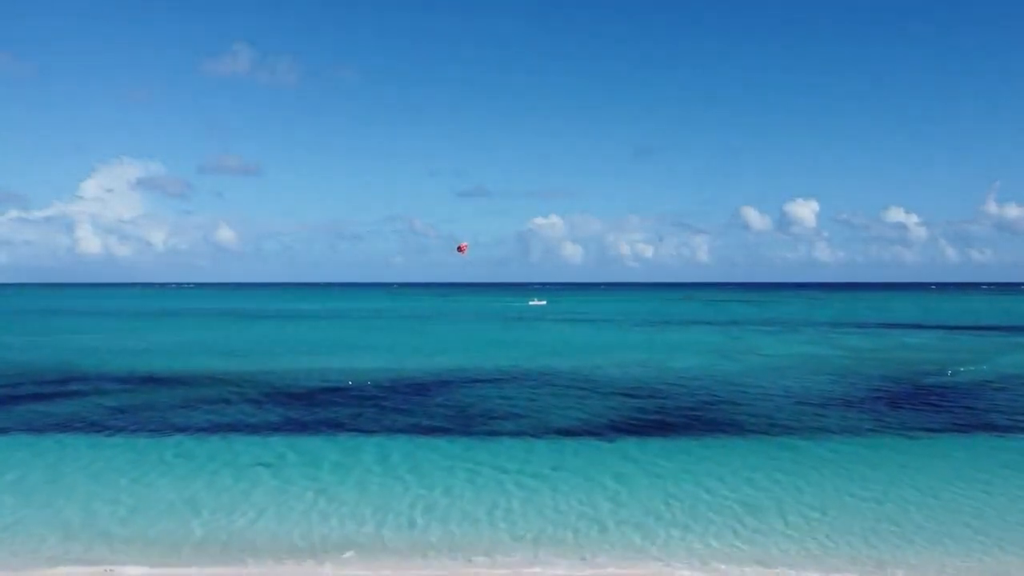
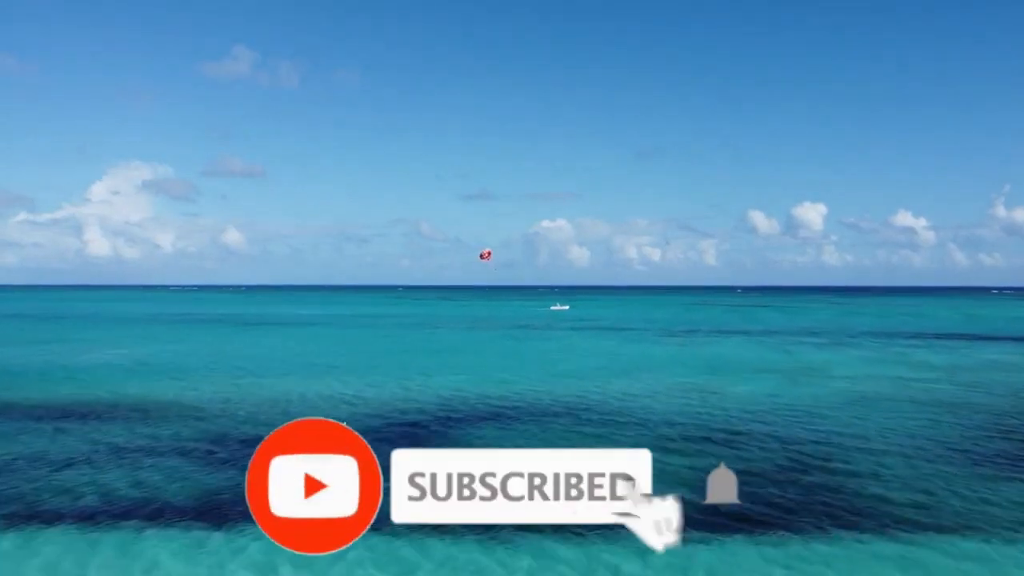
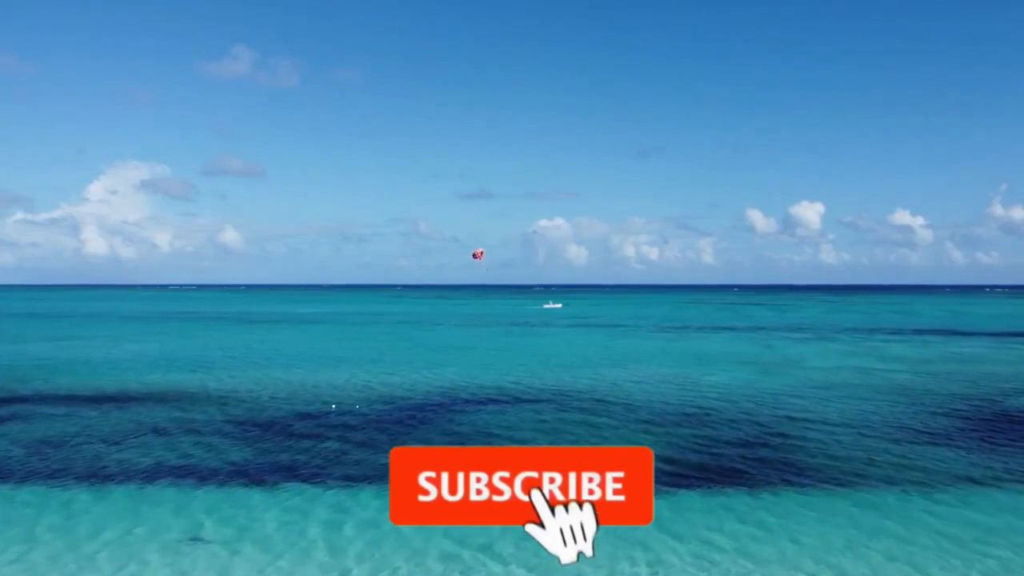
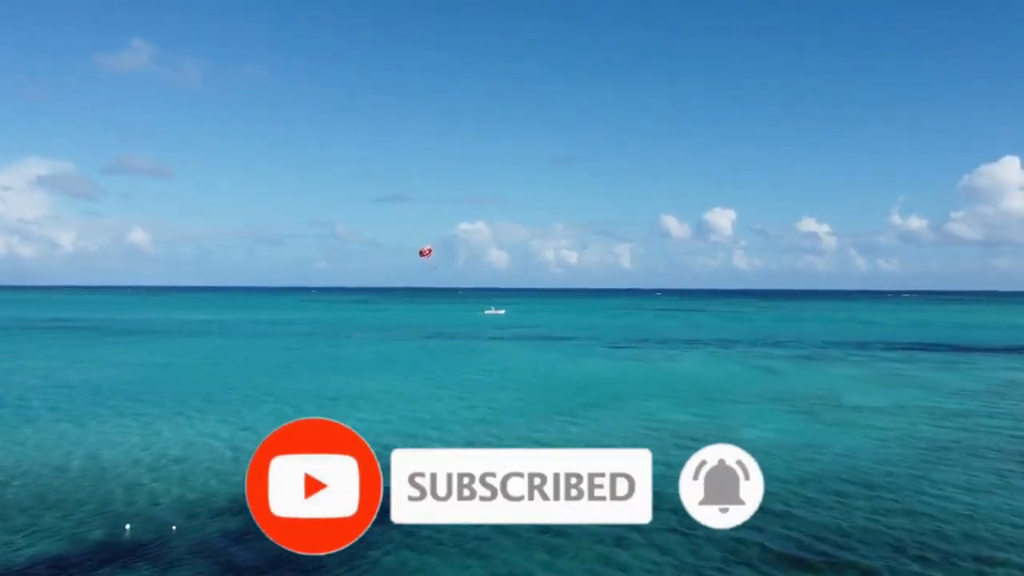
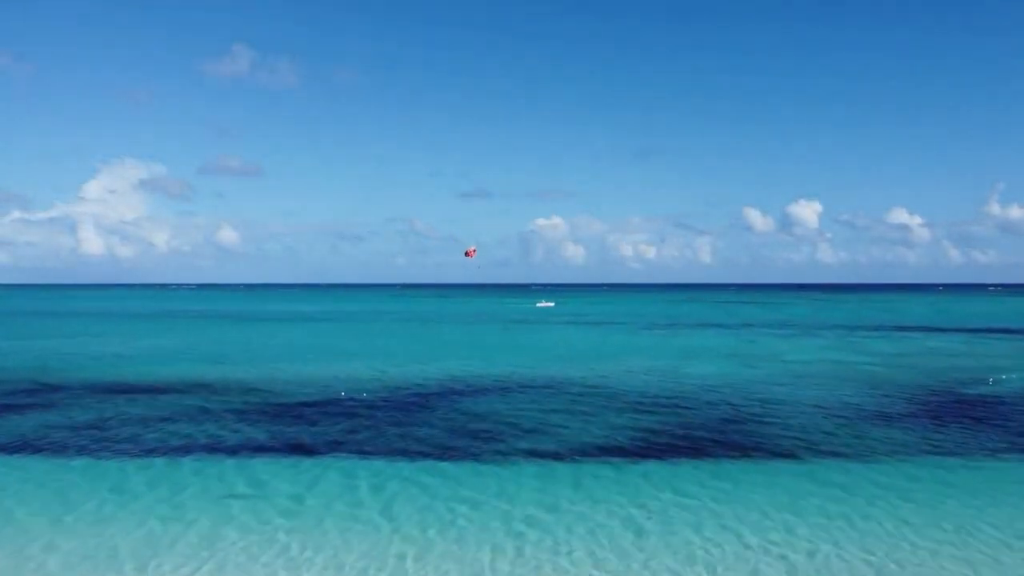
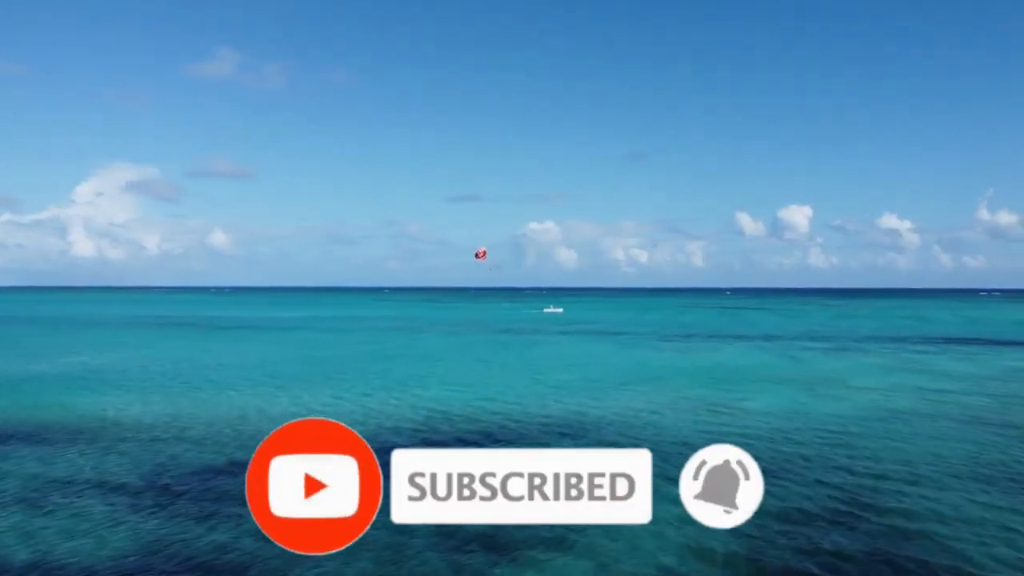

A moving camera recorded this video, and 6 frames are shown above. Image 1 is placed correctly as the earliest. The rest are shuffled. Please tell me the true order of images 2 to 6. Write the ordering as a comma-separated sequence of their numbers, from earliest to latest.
5, 3, 2, 6, 4
